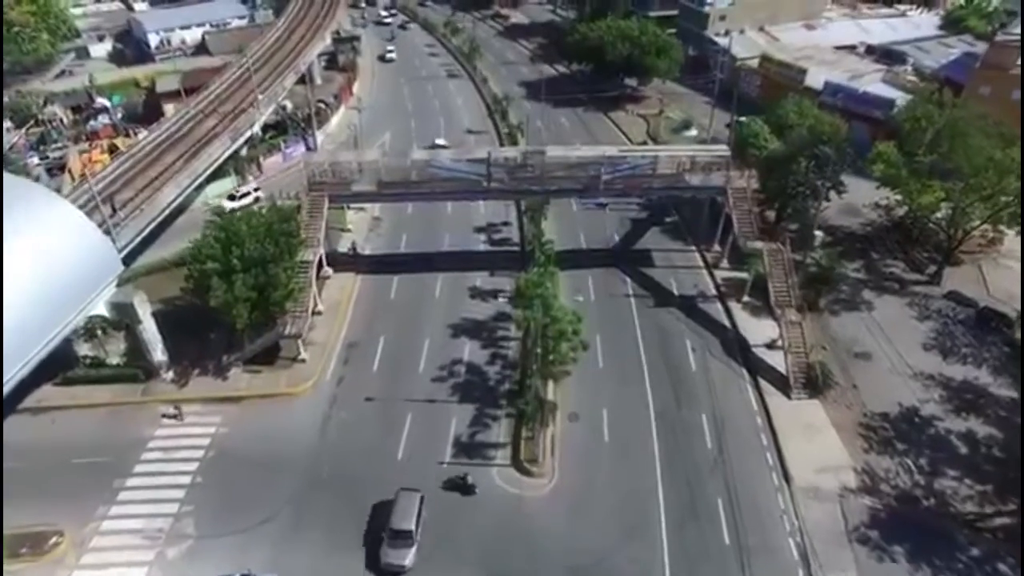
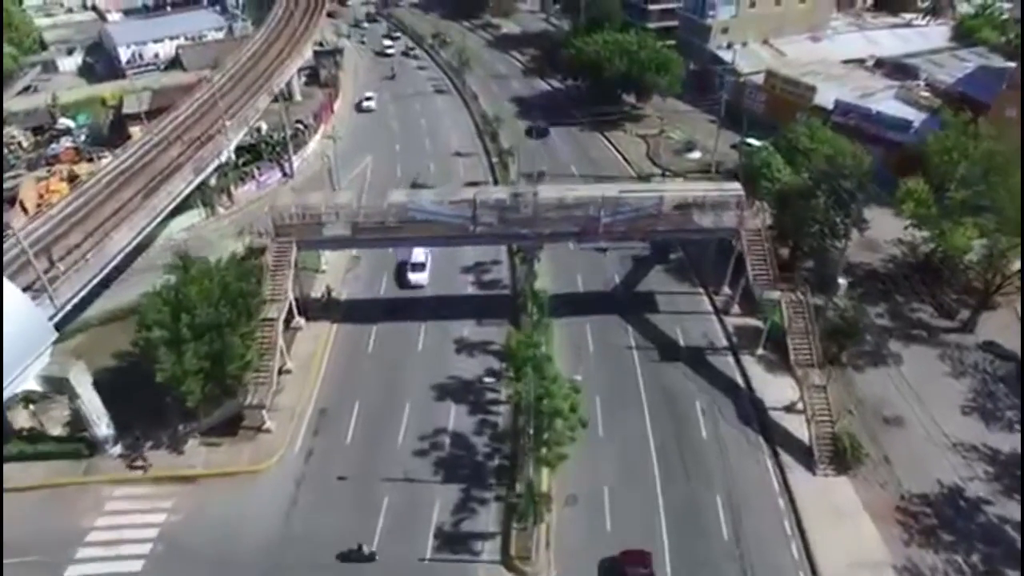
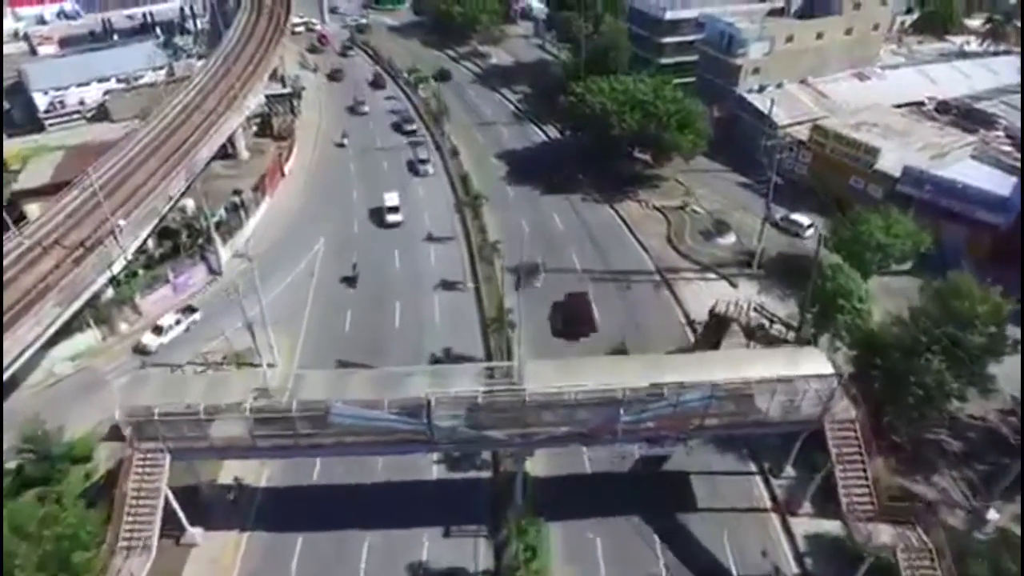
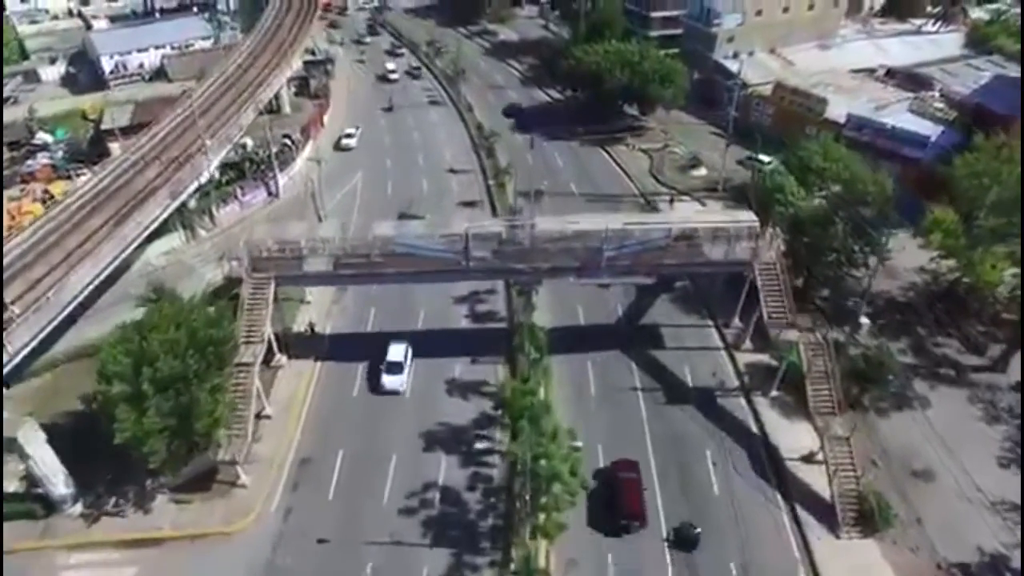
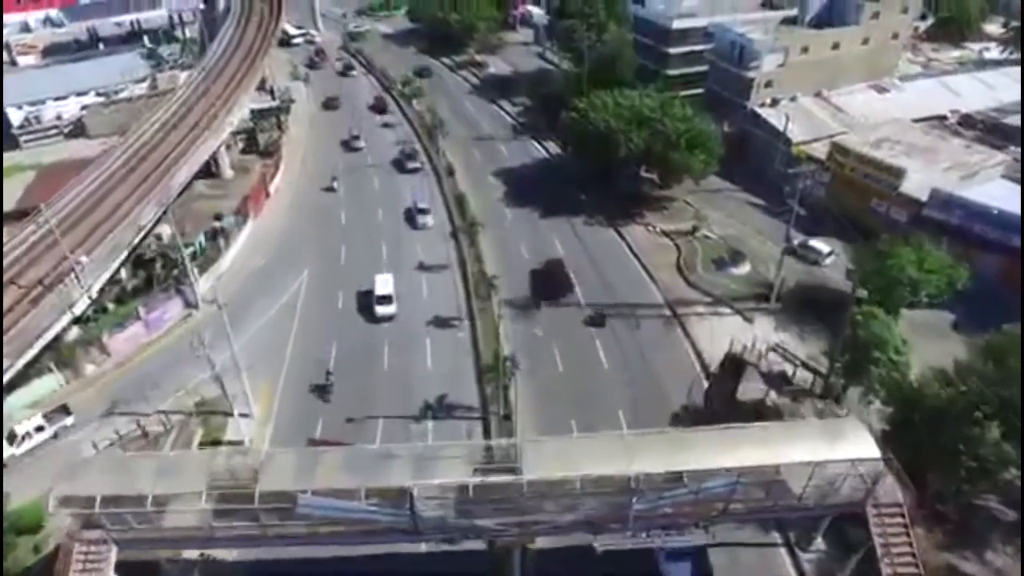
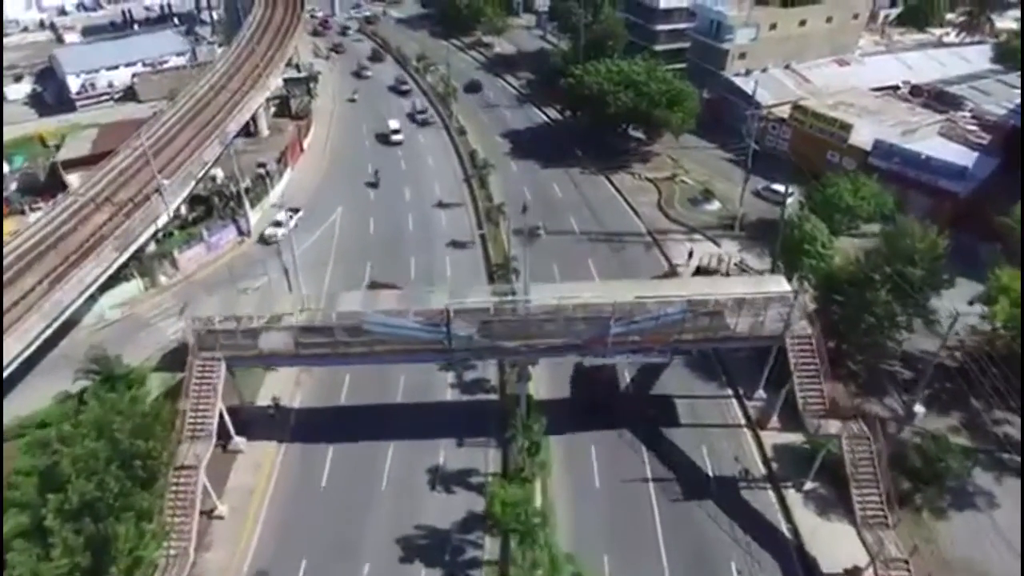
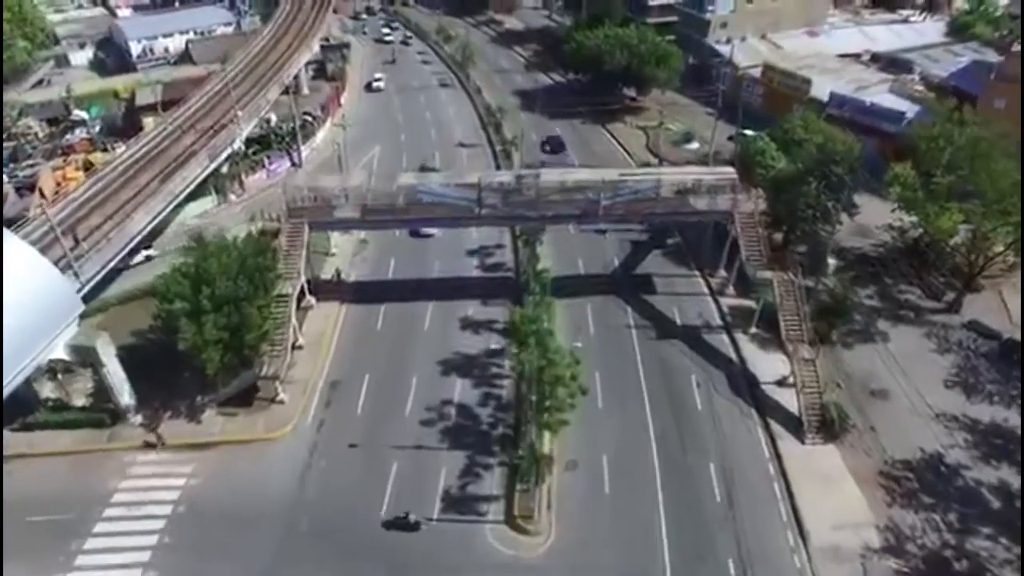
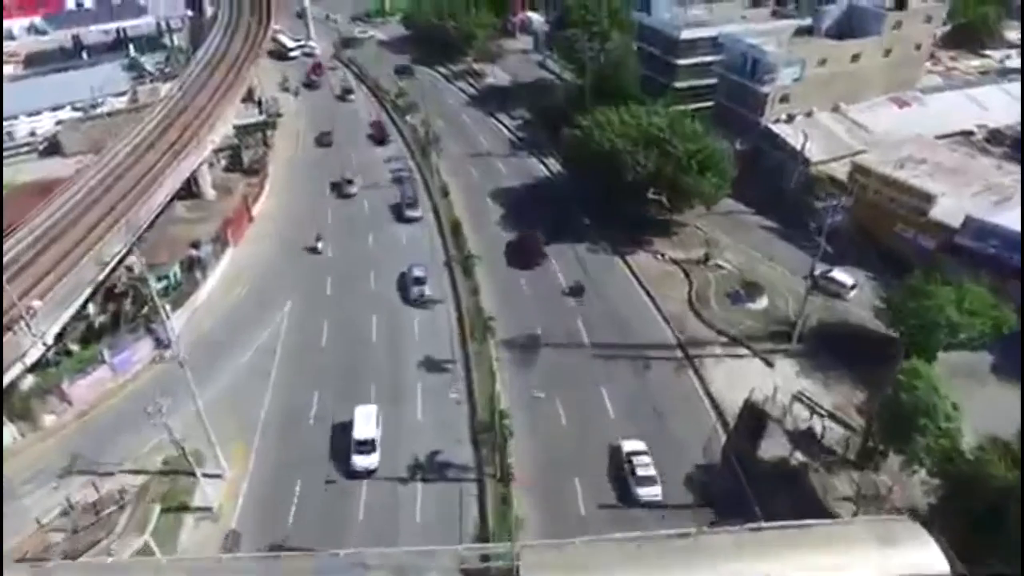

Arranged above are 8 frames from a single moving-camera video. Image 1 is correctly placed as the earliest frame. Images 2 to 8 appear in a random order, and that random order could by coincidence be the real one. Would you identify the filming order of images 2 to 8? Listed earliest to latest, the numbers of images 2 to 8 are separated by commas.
7, 2, 4, 6, 3, 5, 8
